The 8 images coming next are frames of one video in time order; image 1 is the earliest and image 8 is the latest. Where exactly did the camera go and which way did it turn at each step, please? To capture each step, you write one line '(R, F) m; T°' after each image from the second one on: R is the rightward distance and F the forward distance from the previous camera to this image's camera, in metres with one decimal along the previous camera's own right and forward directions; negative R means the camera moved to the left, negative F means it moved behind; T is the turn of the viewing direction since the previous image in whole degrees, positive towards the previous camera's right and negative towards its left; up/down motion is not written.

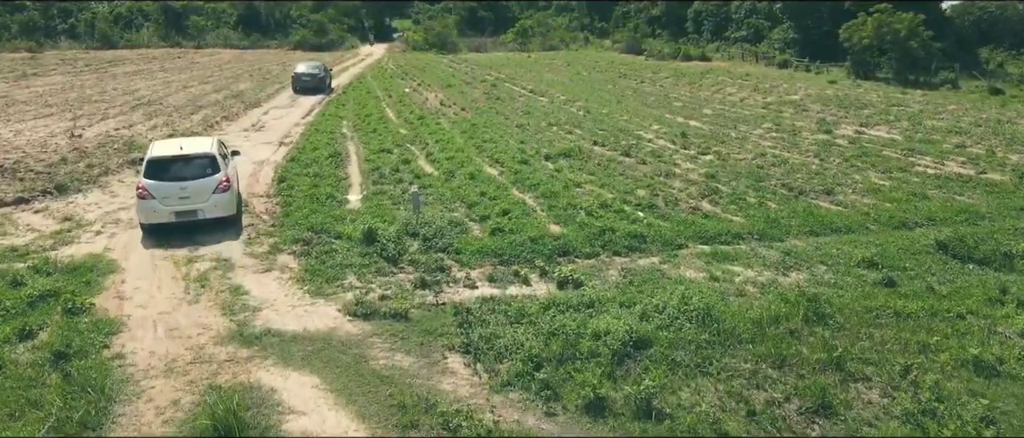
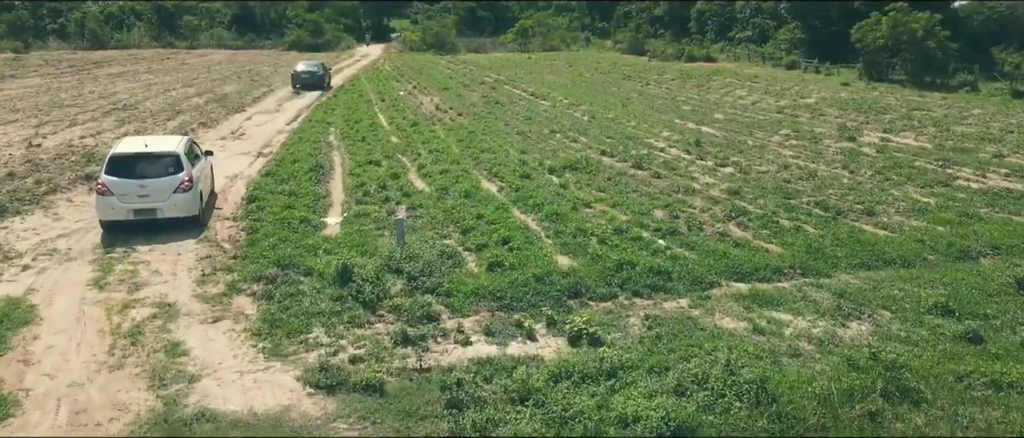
(0.0, +1.7) m; 0°
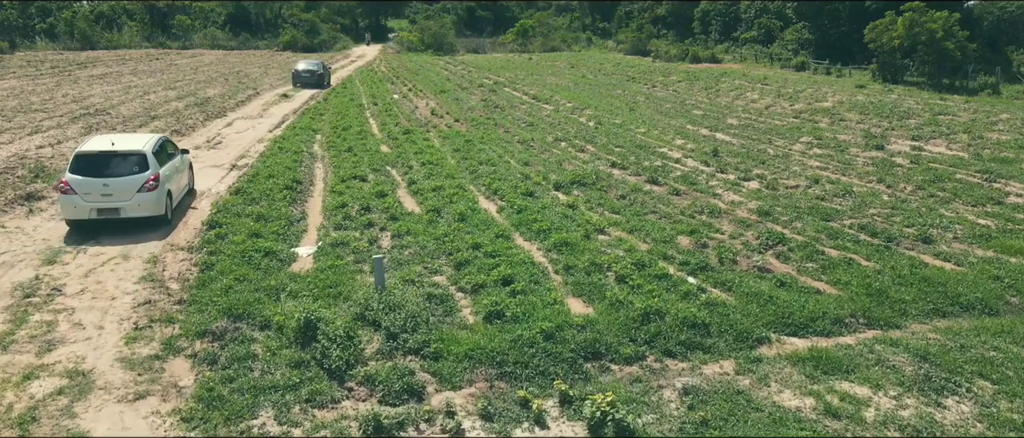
(0.0, +1.7) m; 0°
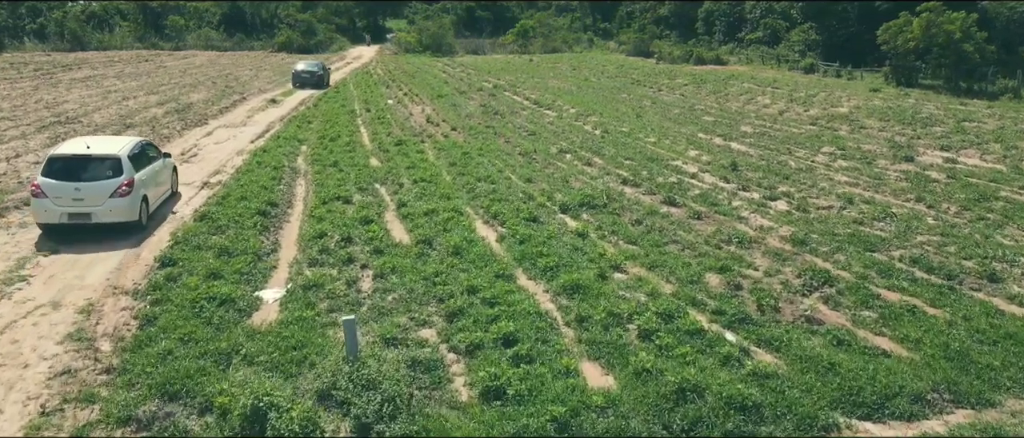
(0.0, +1.5) m; 0°
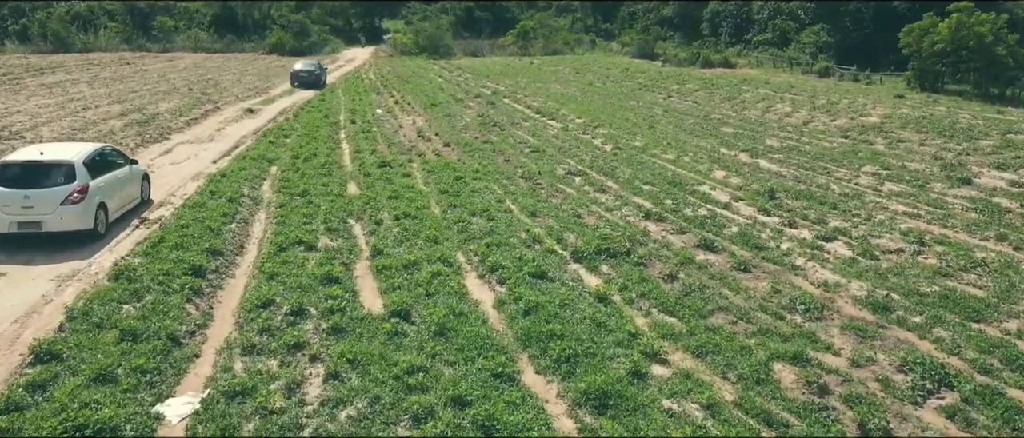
(0.0, +2.5) m; 0°
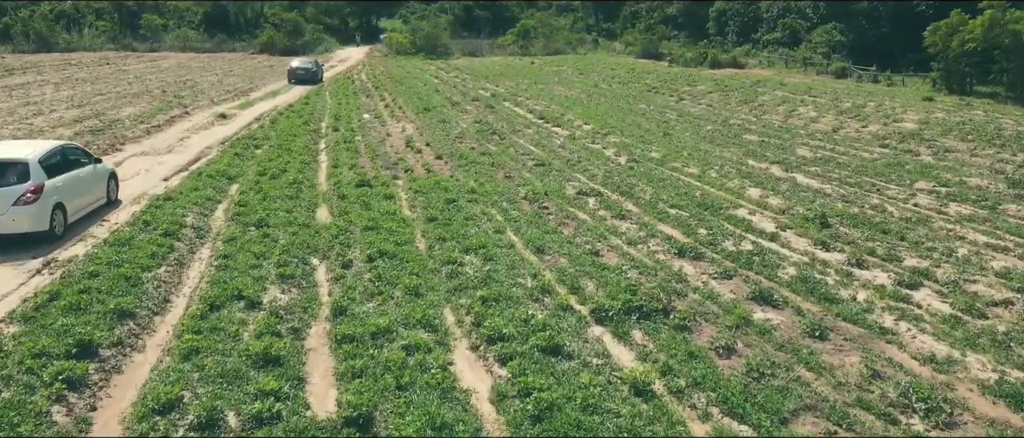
(0.0, +2.5) m; 0°
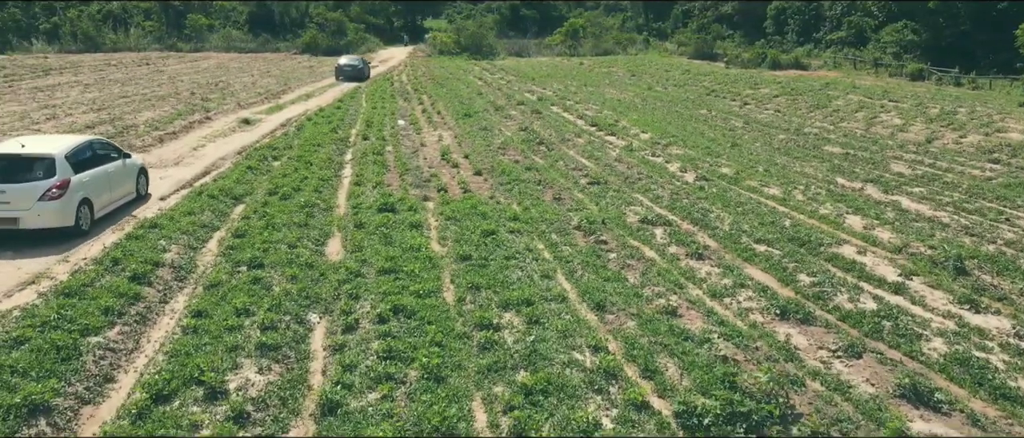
(-0.1, +2.3) m; -3°
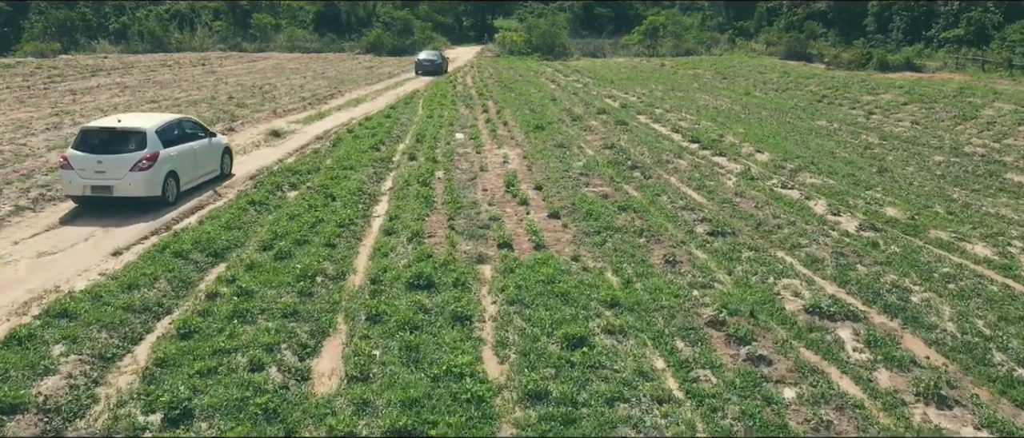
(-0.3, +4.1) m; -5°
